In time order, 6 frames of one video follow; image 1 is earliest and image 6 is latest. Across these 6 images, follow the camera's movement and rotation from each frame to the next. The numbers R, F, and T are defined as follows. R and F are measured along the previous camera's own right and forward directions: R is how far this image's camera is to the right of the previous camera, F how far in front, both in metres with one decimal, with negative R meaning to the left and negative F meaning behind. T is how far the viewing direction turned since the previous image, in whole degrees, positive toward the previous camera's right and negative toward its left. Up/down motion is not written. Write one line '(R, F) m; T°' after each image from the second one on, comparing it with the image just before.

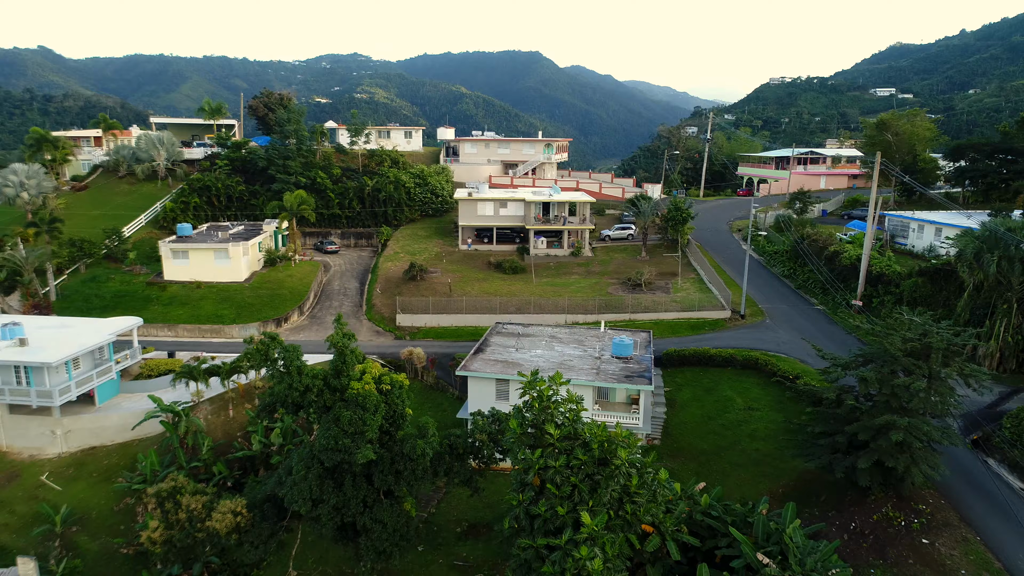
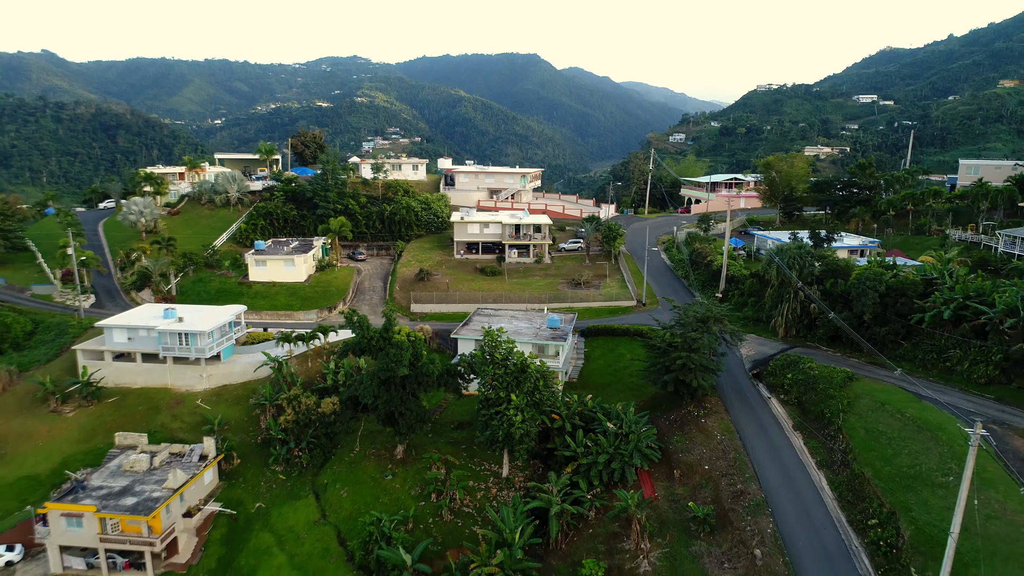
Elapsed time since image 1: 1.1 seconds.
(+0.7, -9.4) m; 0°
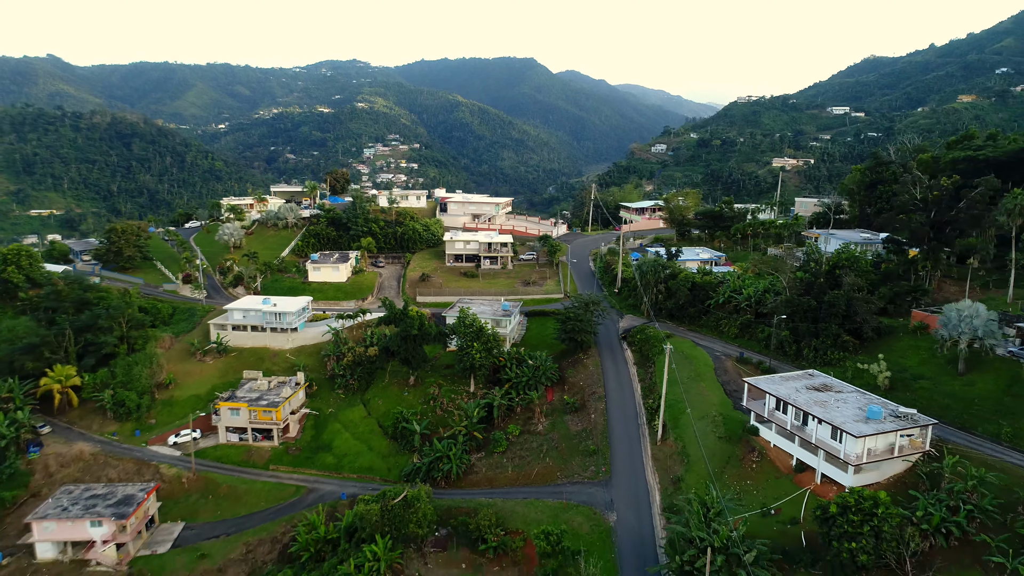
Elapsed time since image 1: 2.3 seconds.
(+1.4, -15.2) m; 0°
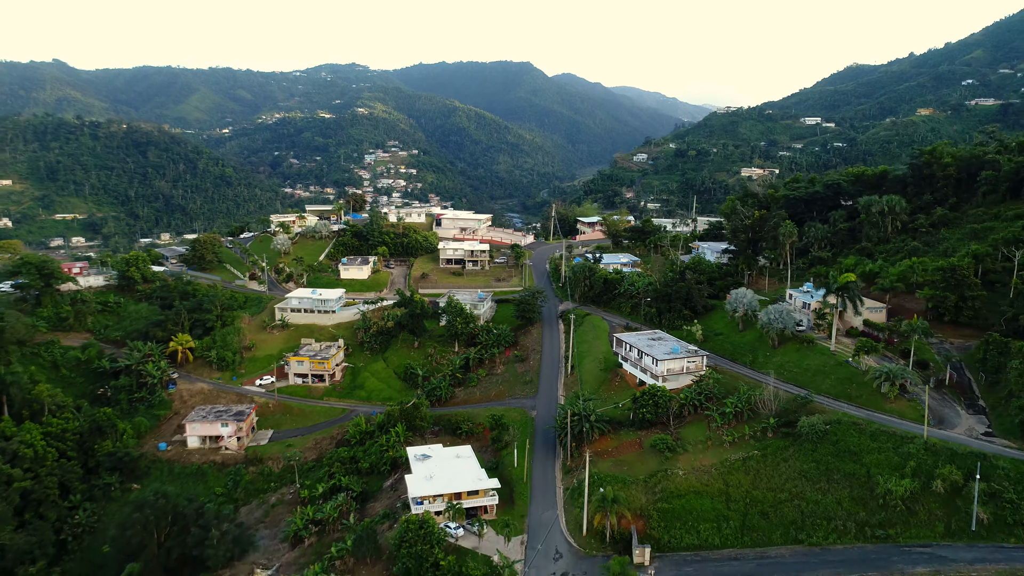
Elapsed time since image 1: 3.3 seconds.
(+1.7, -17.6) m; 0°
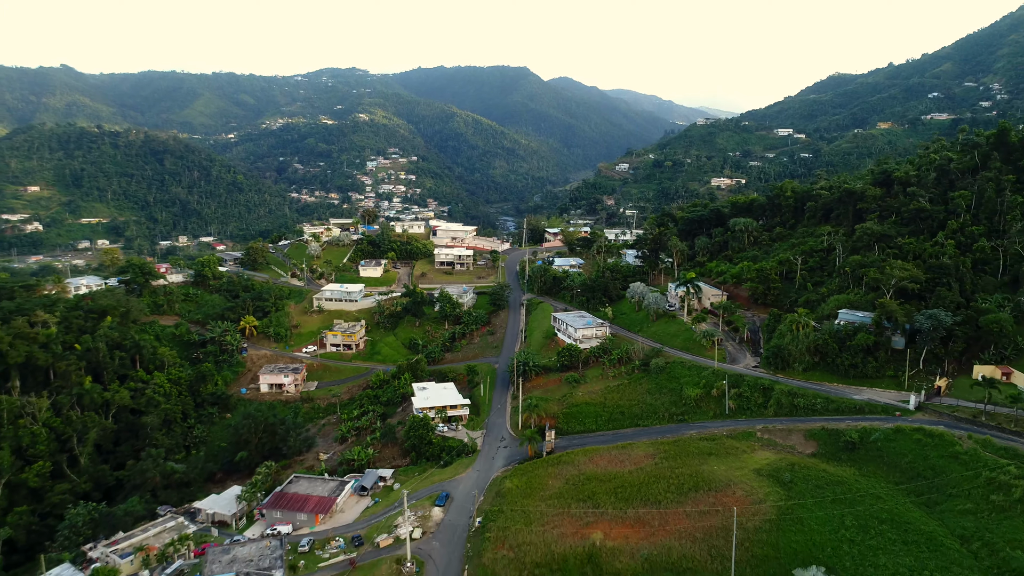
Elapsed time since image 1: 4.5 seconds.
(+2.1, -20.5) m; 0°
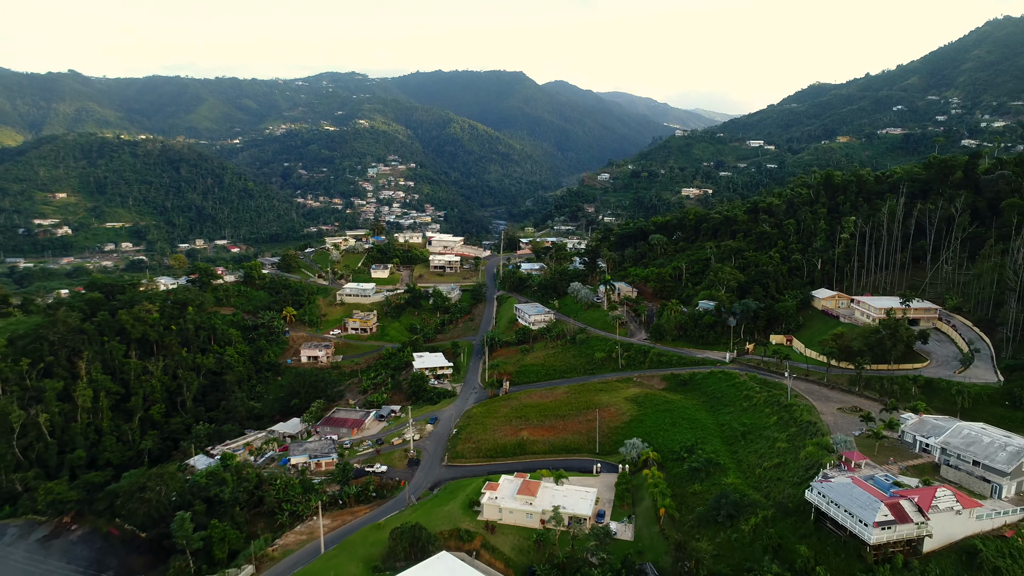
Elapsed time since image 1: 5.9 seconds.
(+2.5, -23.9) m; 0°
